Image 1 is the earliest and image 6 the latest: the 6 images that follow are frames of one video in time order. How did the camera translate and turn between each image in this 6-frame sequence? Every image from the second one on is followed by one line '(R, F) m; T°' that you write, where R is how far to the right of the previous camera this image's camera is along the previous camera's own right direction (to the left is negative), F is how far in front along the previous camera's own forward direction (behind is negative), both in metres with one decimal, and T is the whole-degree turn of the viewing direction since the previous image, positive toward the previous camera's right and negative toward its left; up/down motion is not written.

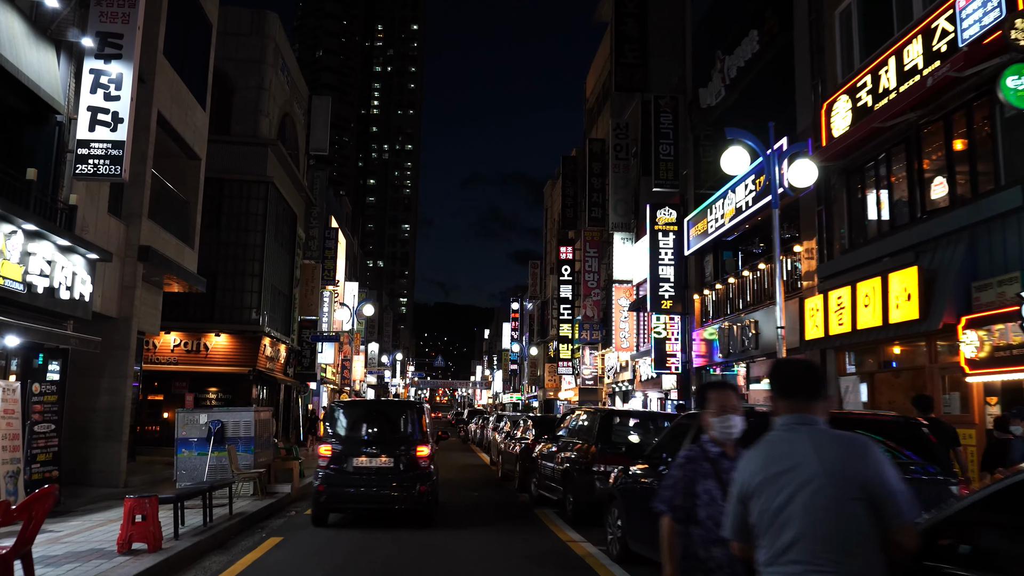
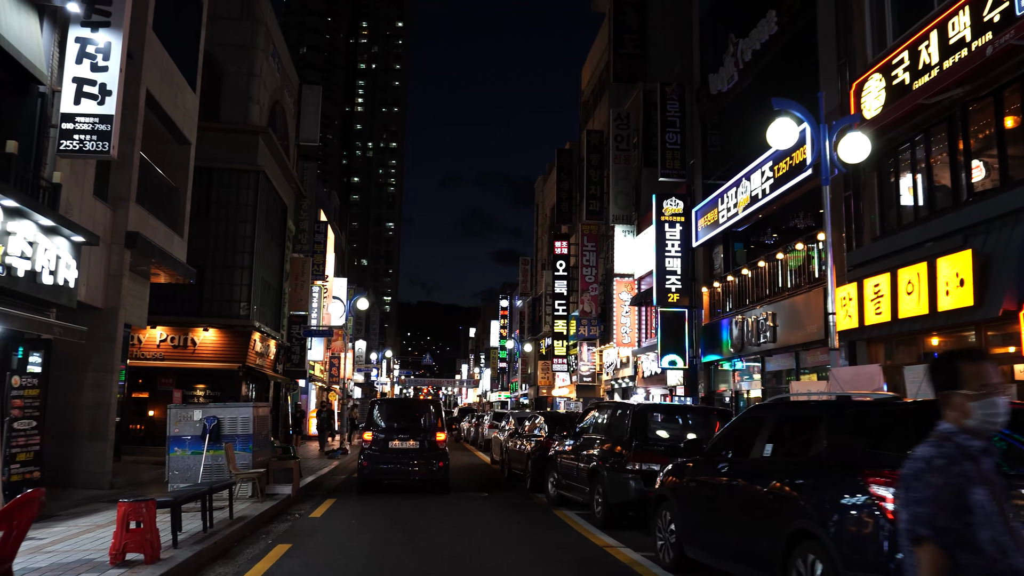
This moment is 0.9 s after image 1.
(-0.5, +0.9) m; +1°
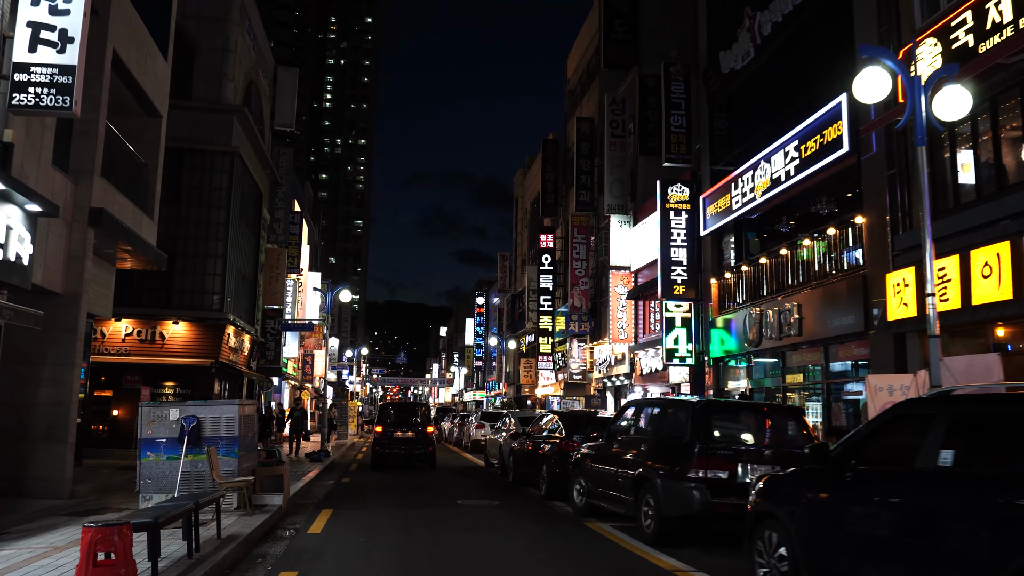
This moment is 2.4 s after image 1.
(-0.8, +1.6) m; +2°
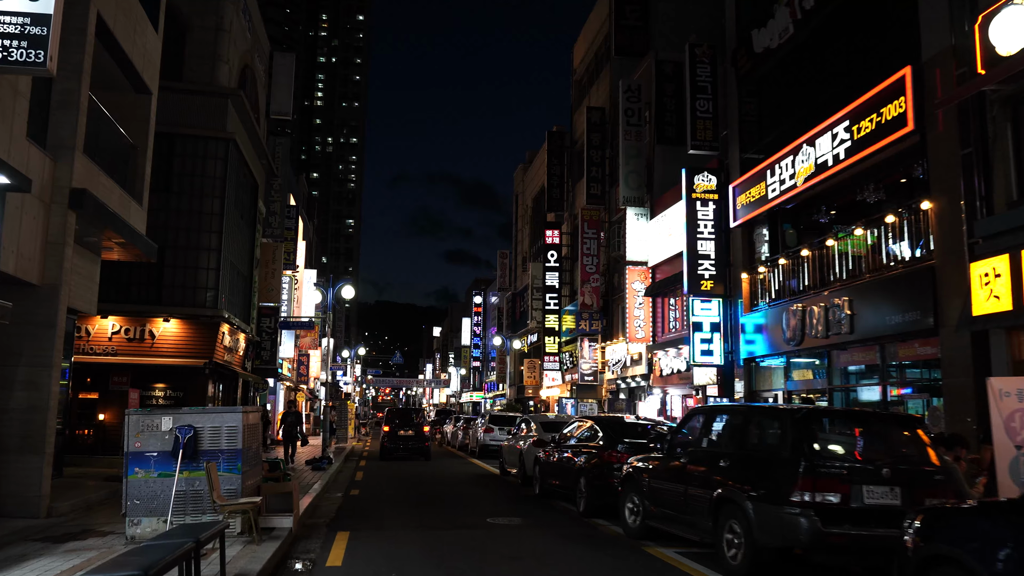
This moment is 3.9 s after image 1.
(-0.6, +1.6) m; +1°
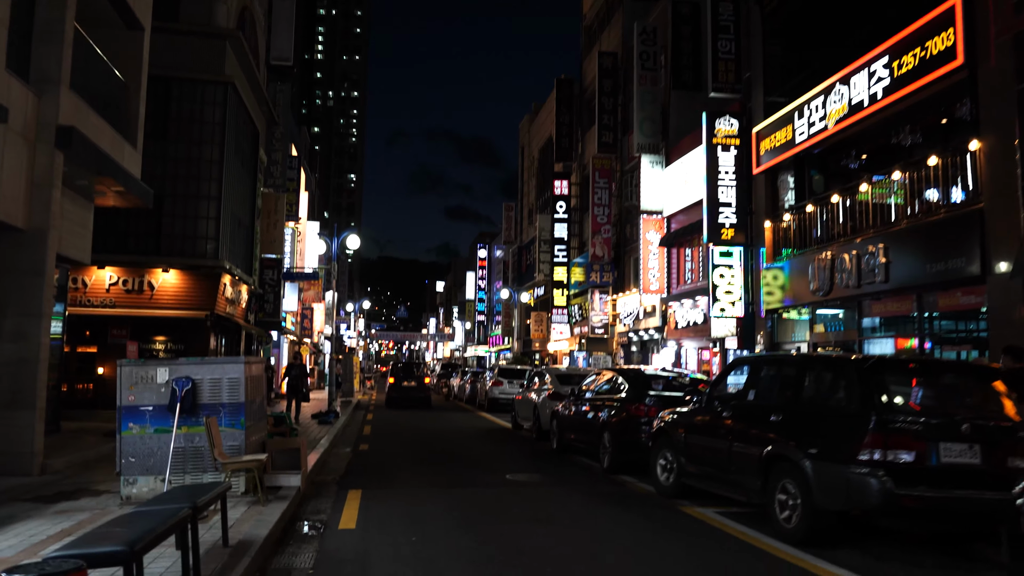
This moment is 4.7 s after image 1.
(-0.2, +0.8) m; 0°
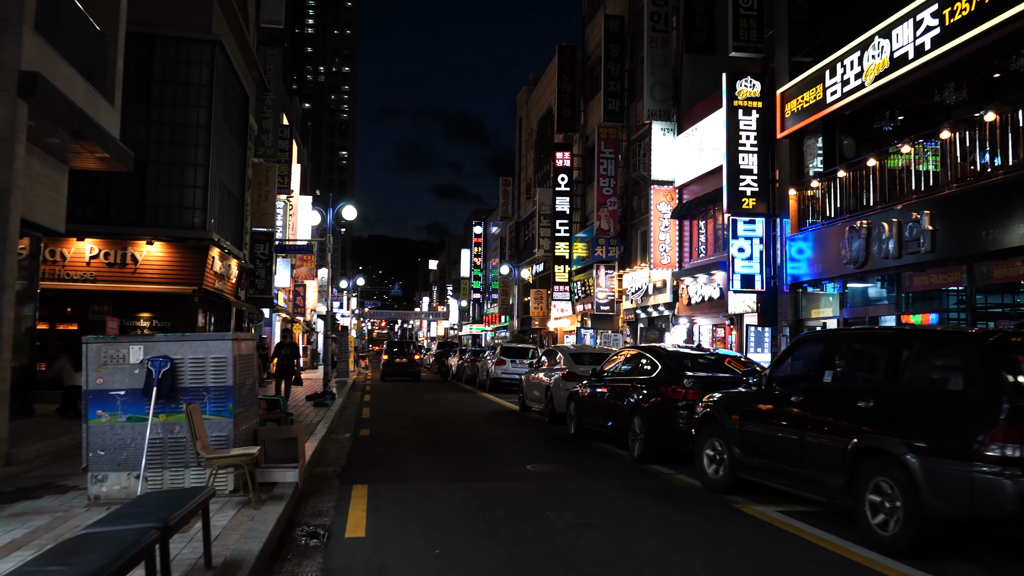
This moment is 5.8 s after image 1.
(-0.4, +1.3) m; +1°
